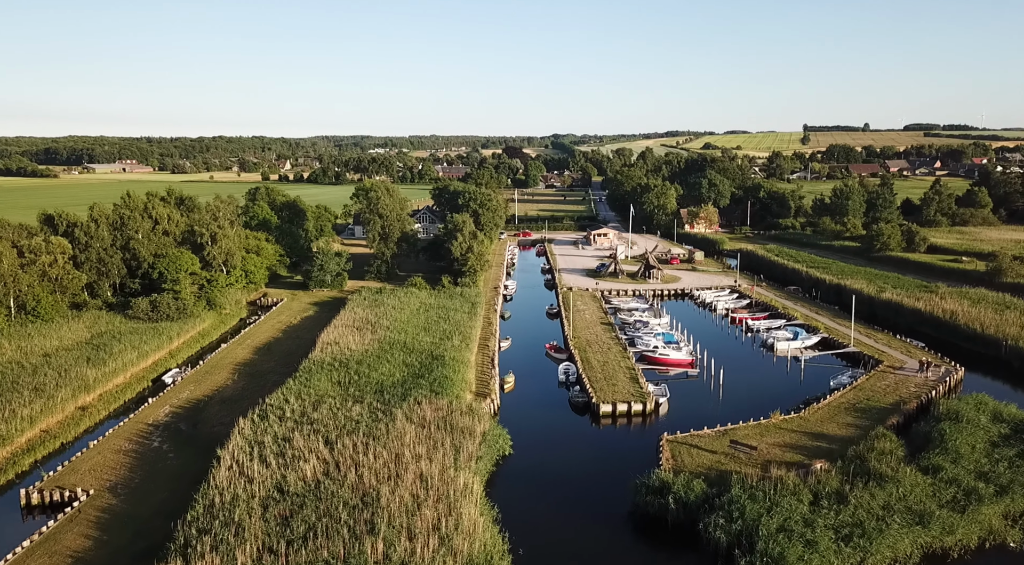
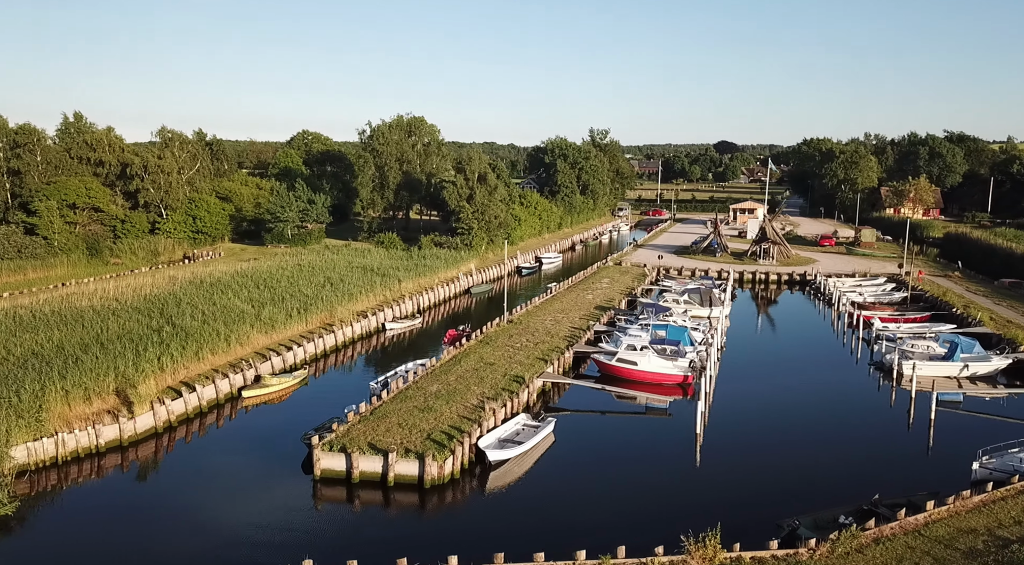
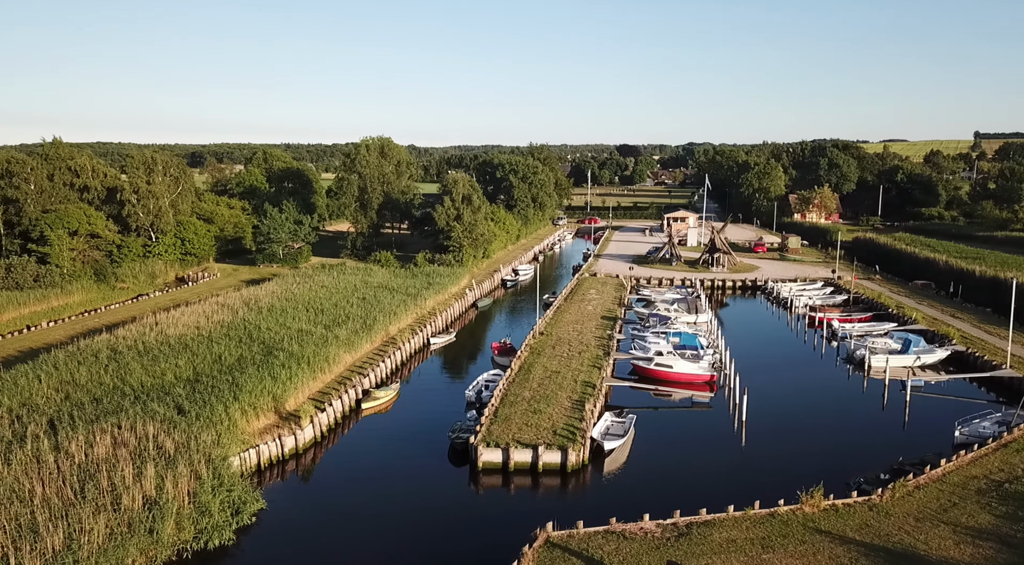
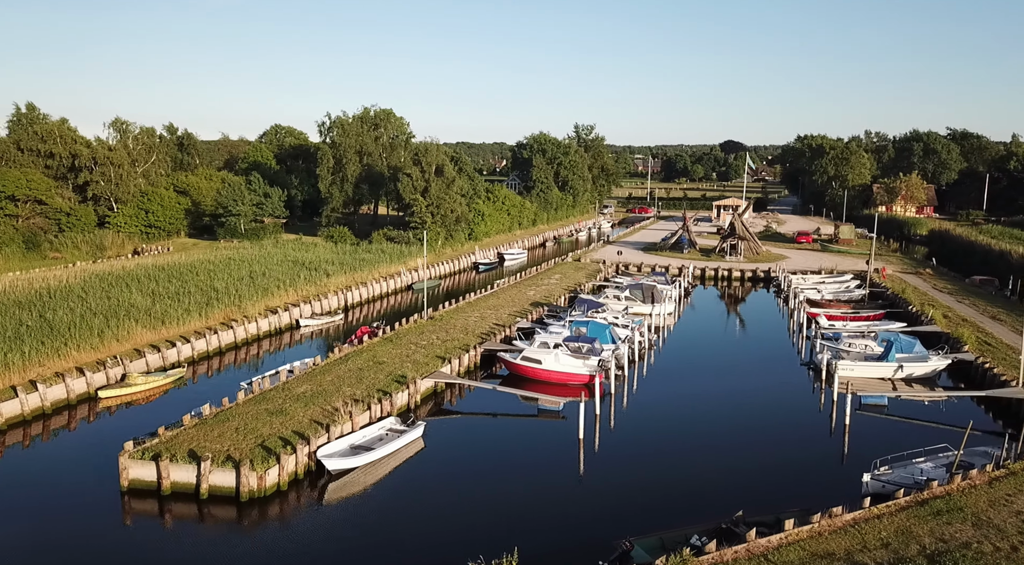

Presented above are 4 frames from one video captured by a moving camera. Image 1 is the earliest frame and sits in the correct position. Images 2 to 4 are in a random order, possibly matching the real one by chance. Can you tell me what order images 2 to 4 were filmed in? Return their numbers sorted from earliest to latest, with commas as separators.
3, 2, 4
